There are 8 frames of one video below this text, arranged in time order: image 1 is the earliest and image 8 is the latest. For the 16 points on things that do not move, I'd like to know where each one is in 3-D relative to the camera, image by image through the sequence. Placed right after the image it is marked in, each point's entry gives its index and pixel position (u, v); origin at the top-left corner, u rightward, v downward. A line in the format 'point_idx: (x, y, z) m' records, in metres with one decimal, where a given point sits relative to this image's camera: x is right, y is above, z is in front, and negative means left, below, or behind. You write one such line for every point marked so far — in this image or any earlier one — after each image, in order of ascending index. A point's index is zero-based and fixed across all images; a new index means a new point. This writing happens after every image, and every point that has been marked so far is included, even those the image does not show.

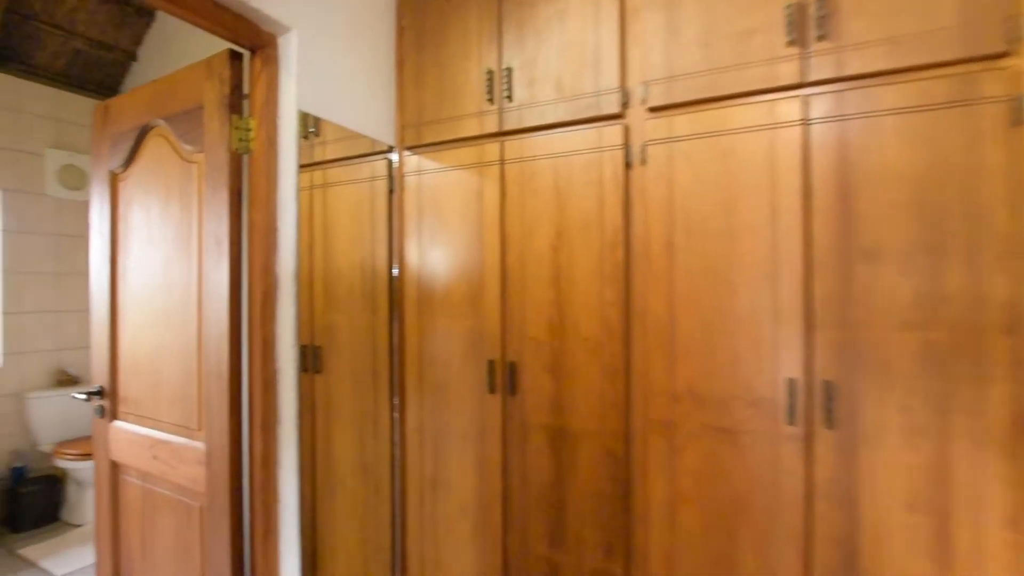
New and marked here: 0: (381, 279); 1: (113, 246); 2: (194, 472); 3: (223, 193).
0: (-0.5, 0.0, +1.9) m
1: (-1.4, +0.1, +1.8) m
2: (-0.9, -0.5, +1.5) m
3: (-0.8, +0.3, +1.4) m
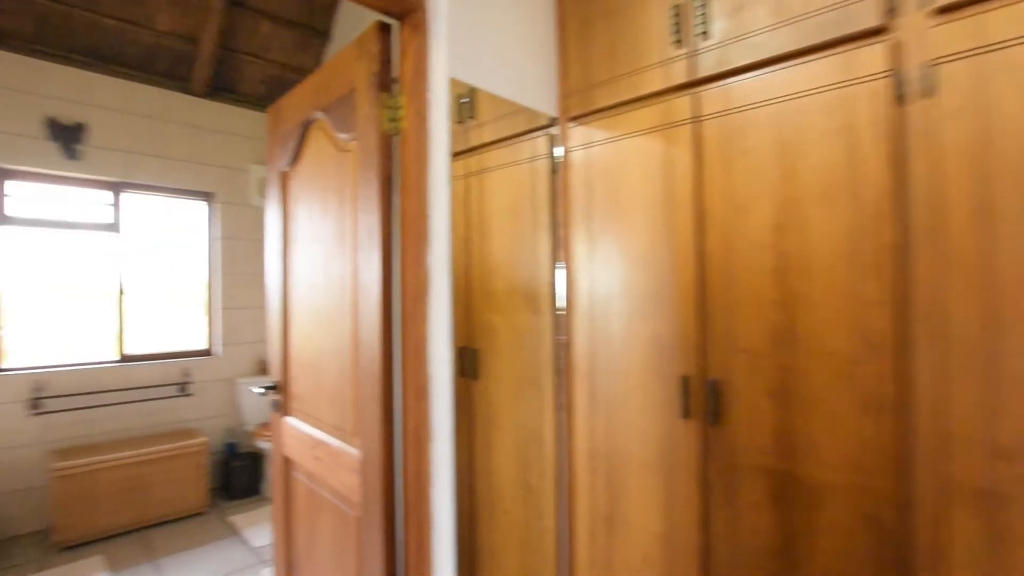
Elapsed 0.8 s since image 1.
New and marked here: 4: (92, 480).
0: (+0.1, 0.0, +1.6) m
1: (-0.8, +0.1, +1.8) m
2: (-0.4, -0.5, +1.4) m
3: (-0.3, +0.3, +1.3) m
4: (-2.3, -1.0, +2.9) m
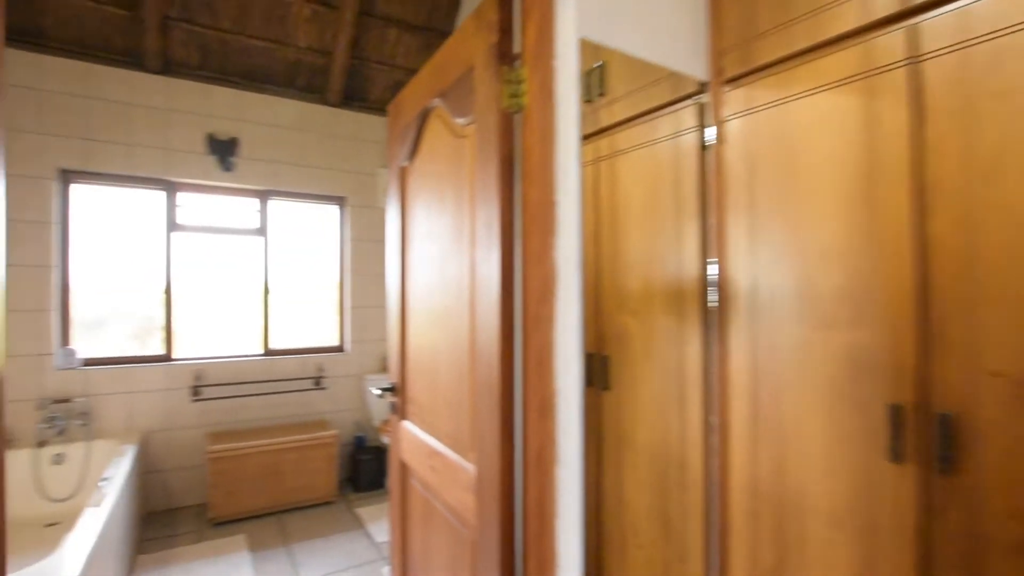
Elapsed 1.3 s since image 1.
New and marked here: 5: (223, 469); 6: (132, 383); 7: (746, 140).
0: (+0.5, 0.0, +1.4) m
1: (-0.4, +0.2, +1.8) m
2: (-0.1, -0.5, +1.3) m
3: (0.0, +0.3, +1.1) m
4: (-1.6, -1.0, +3.1) m
5: (-1.7, -1.1, +3.1) m
6: (-2.3, -0.6, +3.1) m
7: (+0.6, +0.4, +1.3) m
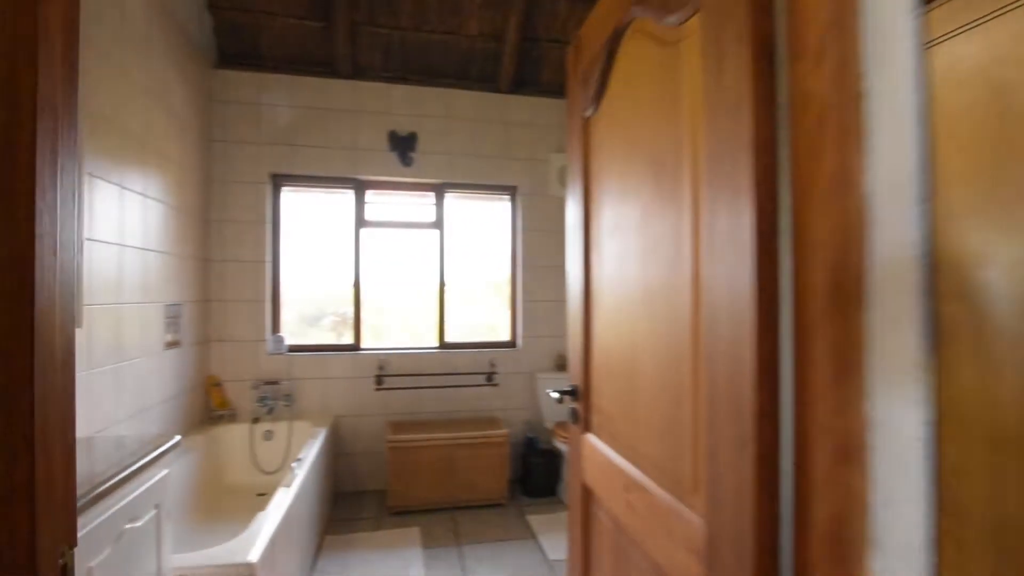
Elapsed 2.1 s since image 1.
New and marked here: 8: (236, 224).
0: (+0.9, +0.1, +0.8) m
1: (+0.2, +0.2, +1.4) m
2: (+0.3, -0.5, +0.9) m
3: (+0.3, +0.3, +0.7) m
4: (-0.6, -1.0, +3.1) m
5: (-0.7, -1.0, +3.1) m
6: (-1.2, -0.5, +3.3) m
7: (+0.9, +0.4, +0.7) m
8: (-1.7, +0.4, +3.3) m
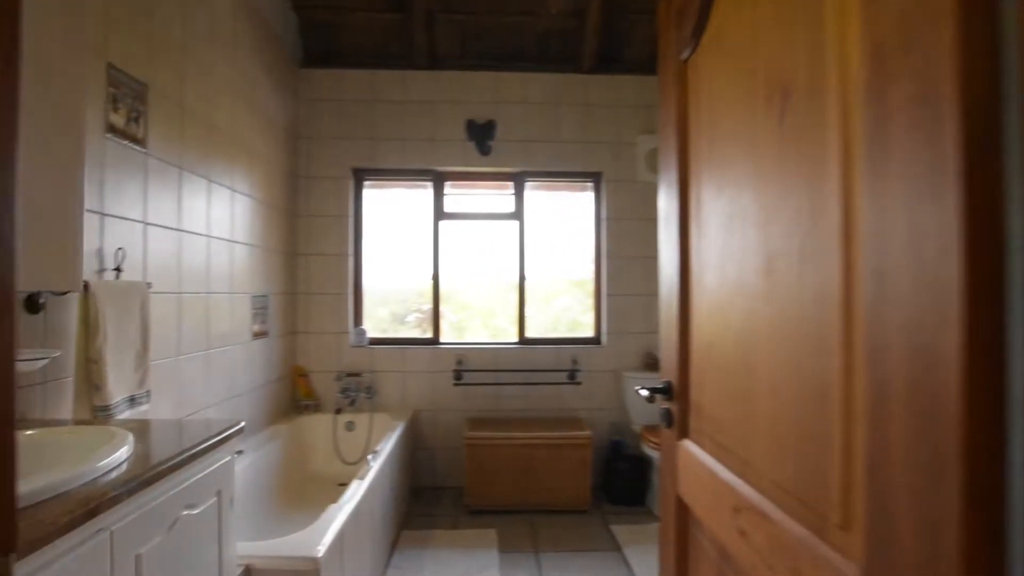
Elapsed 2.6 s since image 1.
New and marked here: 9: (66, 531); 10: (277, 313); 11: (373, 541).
0: (+1.0, +0.1, +0.5) m
1: (+0.4, +0.3, +1.2) m
2: (+0.4, -0.4, +0.7) m
3: (+0.4, +0.4, +0.5) m
4: (-0.1, -0.9, +3.0) m
5: (-0.2, -1.0, +3.0) m
6: (-0.7, -0.5, +3.3) m
7: (+1.0, +0.5, +0.3) m
8: (-1.2, +0.4, +3.3) m
9: (-0.7, -0.4, +0.8) m
10: (-1.4, -0.1, +3.0) m
11: (-0.6, -1.0, +2.2) m
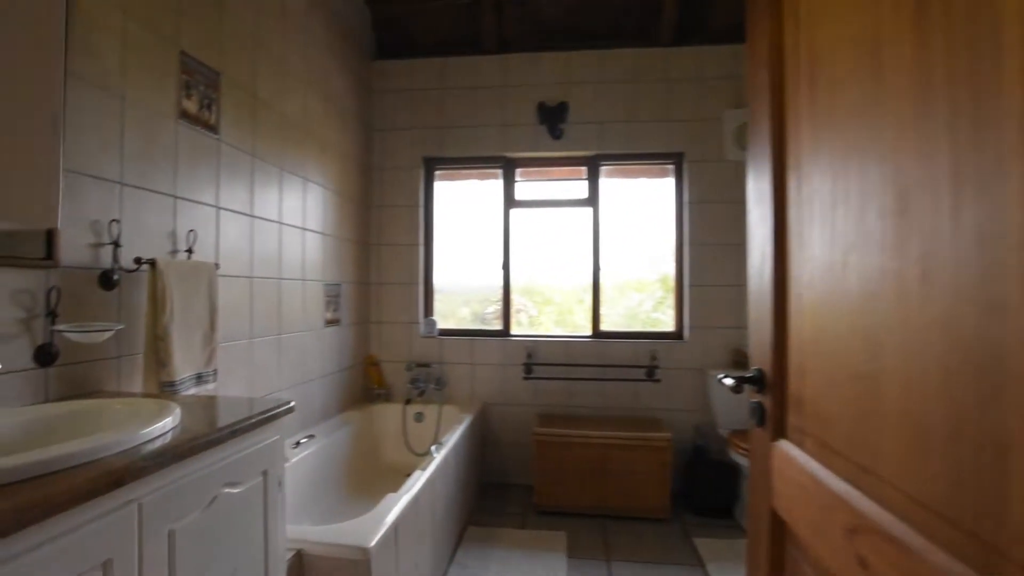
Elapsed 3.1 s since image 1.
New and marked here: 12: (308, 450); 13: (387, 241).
0: (+1.0, +0.2, +0.2) m
1: (+0.5, +0.3, +1.0) m
2: (+0.4, -0.4, +0.4) m
3: (+0.4, +0.4, +0.3) m
4: (+0.3, -0.9, +2.8) m
5: (+0.2, -0.9, +2.8) m
6: (-0.2, -0.4, +3.2) m
7: (+1.0, +0.5, 0.0) m
8: (-0.8, +0.5, +3.3) m
9: (-0.6, -0.3, +0.8) m
10: (-1.0, -0.1, +3.1) m
11: (-0.3, -1.0, +2.1) m
12: (-0.9, -0.7, +2.4) m
13: (-0.8, +0.3, +3.3) m
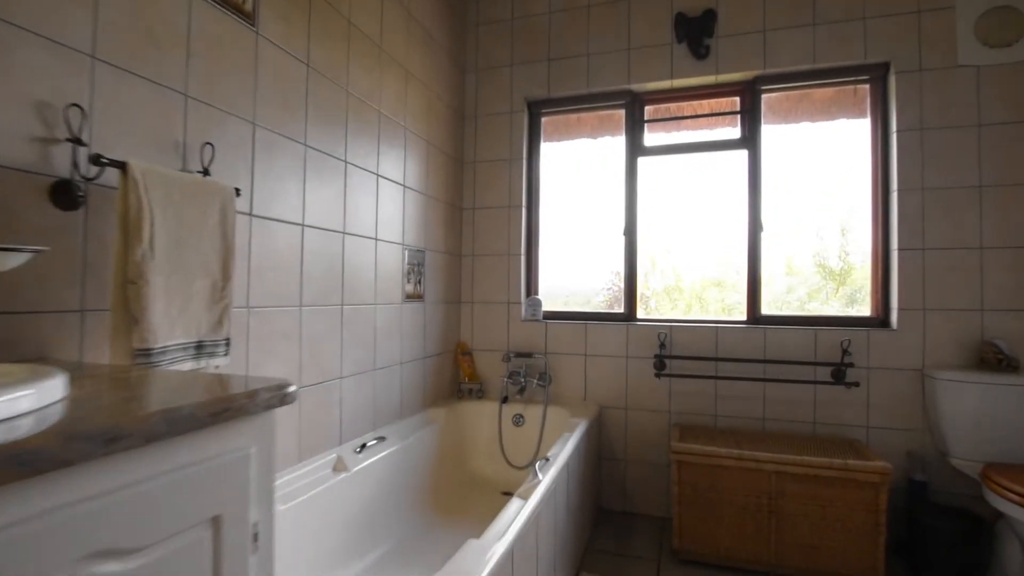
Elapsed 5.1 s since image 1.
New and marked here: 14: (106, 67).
0: (+1.0, +0.4, -0.7) m
1: (+0.7, +0.5, +0.2) m
2: (+0.5, -0.2, -0.3) m
3: (+0.4, +0.6, -0.5) m
4: (+0.8, -0.7, +2.0) m
5: (+0.7, -0.8, +2.1) m
6: (+0.4, -0.3, +2.6) m
7: (+0.9, +0.7, -0.8) m
8: (-0.1, +0.7, +2.8) m
9: (-0.5, -0.2, +0.2) m
10: (-0.4, +0.1, +2.5) m
11: (+0.1, -0.8, +1.4) m
12: (-0.5, -0.6, +1.8) m
13: (-0.2, +0.4, +2.8) m
14: (-0.8, +0.5, +1.1) m
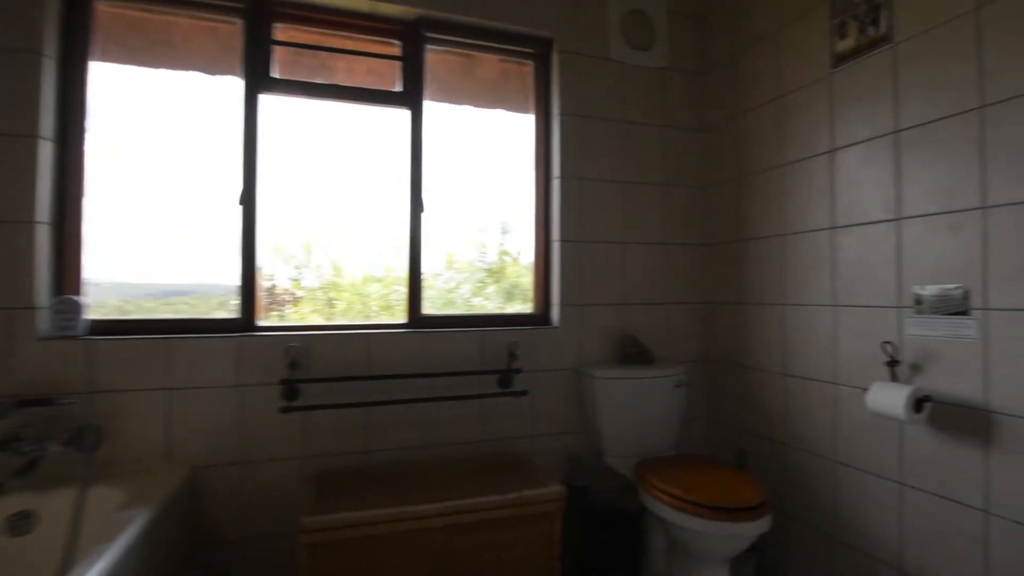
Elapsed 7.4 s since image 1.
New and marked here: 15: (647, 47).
0: (+1.3, +0.4, -0.7) m
1: (+0.6, +0.5, -0.1) m
2: (+0.7, -0.2, -0.7) m
3: (+0.7, +0.6, -0.8) m
4: (-0.4, -0.7, +1.4) m
5: (-0.5, -0.7, +1.4) m
6: (-1.0, -0.3, +1.6) m
7: (+1.4, +0.7, -0.8) m
8: (-1.6, +0.7, +1.5) m
9: (-0.4, -0.1, -0.8) m
10: (-1.6, +0.1, +1.2) m
11: (-0.6, -0.8, +0.5) m
12: (-1.3, -0.6, +0.5) m
13: (-1.6, +0.5, +1.5) m
14: (-1.2, +0.5, -0.3) m
15: (+0.6, +1.0, +2.2) m
